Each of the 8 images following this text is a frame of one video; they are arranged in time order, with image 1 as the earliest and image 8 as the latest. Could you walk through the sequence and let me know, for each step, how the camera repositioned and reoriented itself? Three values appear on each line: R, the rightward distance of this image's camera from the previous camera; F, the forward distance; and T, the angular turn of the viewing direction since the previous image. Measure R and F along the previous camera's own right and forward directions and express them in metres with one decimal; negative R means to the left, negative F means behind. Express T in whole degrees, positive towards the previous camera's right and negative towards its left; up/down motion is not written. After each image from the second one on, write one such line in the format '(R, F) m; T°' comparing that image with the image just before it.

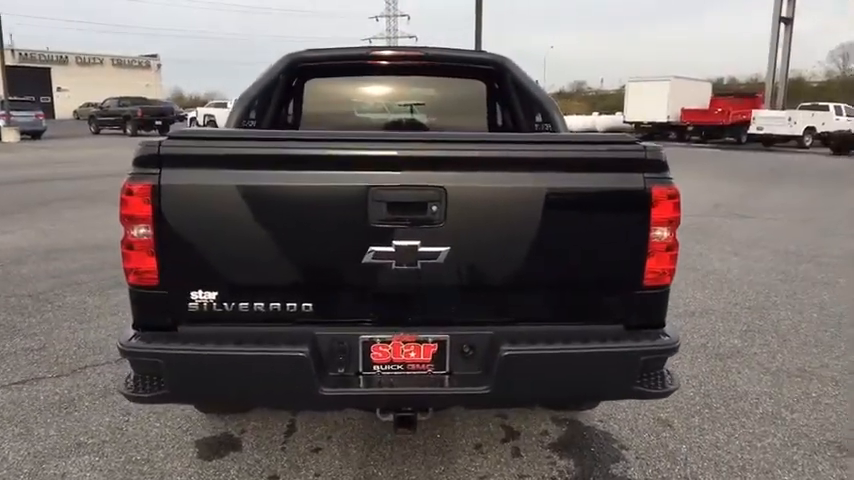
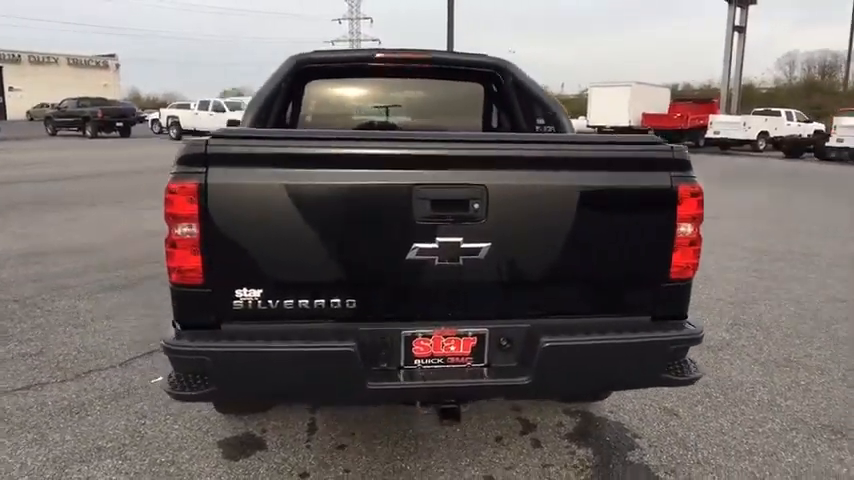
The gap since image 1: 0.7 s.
(-0.3, -0.1) m; +4°
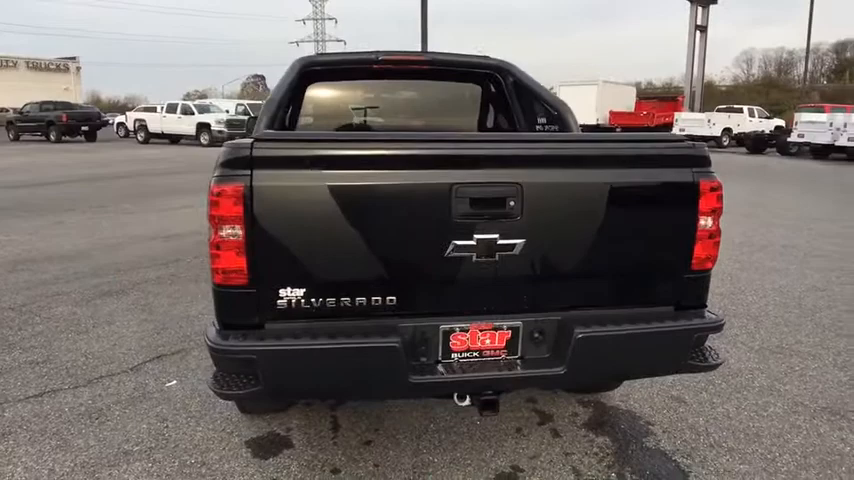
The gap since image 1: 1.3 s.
(-0.3, -0.1) m; +3°
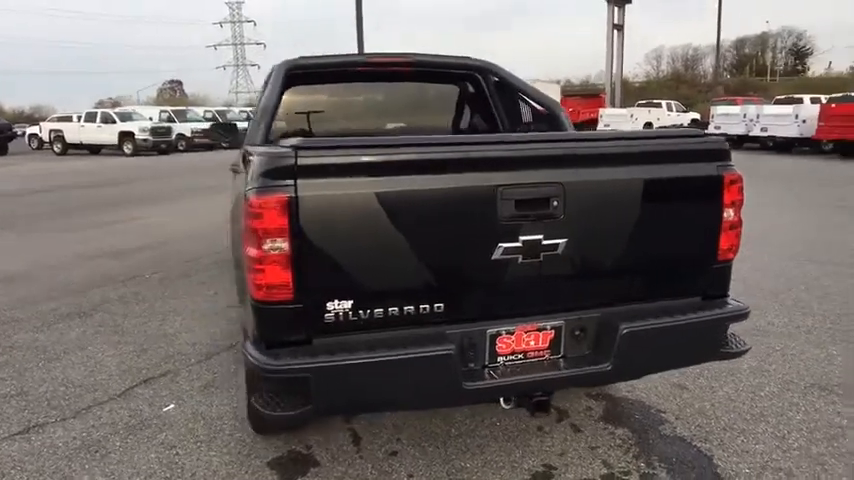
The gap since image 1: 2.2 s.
(-0.4, +0.1) m; +6°
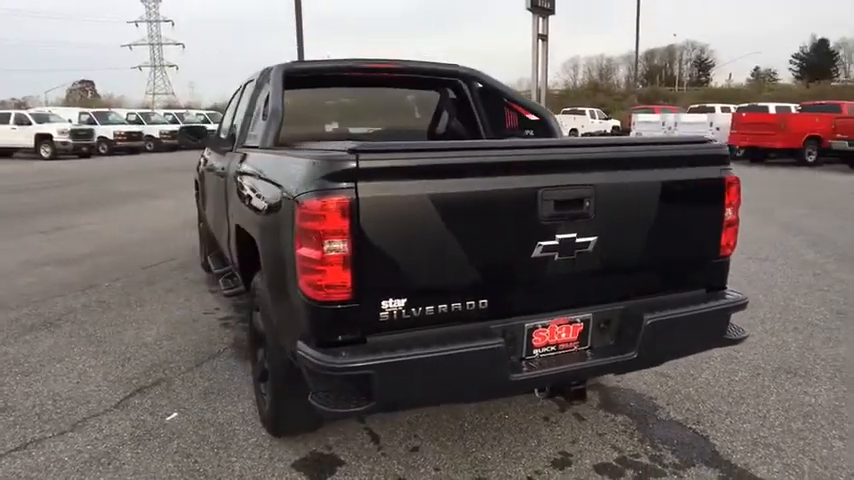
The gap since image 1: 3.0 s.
(-0.5, -0.1) m; +7°
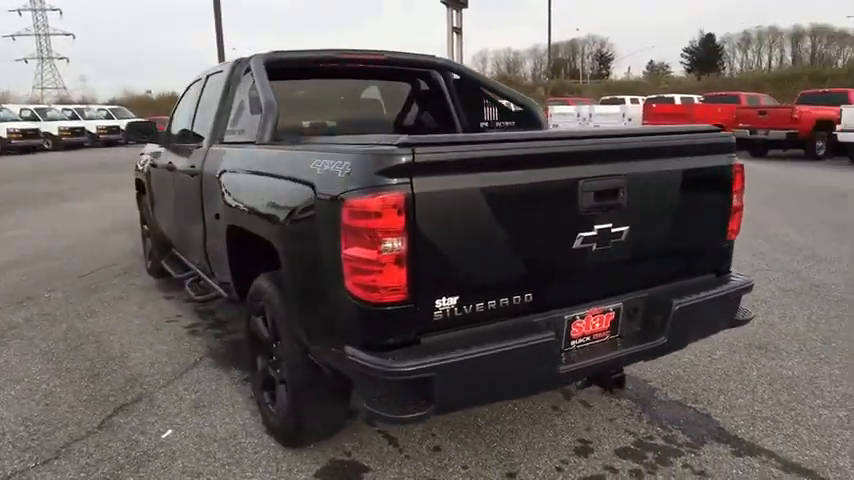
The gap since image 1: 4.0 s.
(-0.5, +0.1) m; +8°
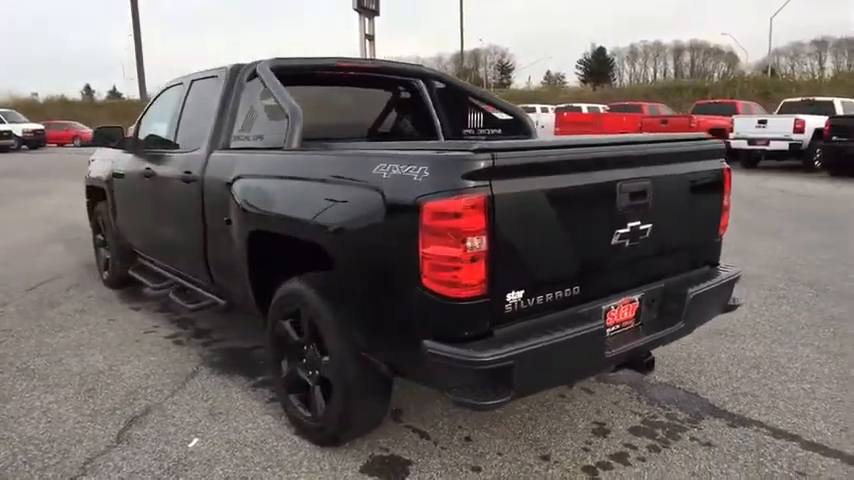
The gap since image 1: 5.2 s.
(-0.6, -0.1) m; +8°
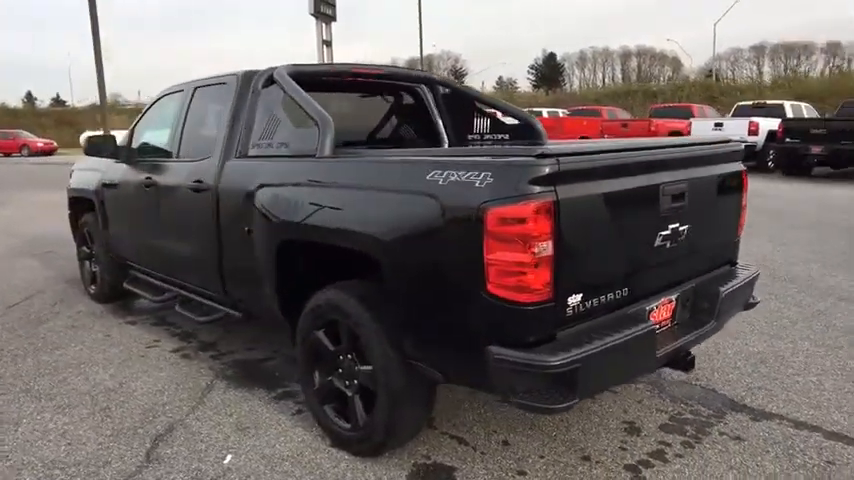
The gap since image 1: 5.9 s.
(-0.4, 0.0) m; +4°
